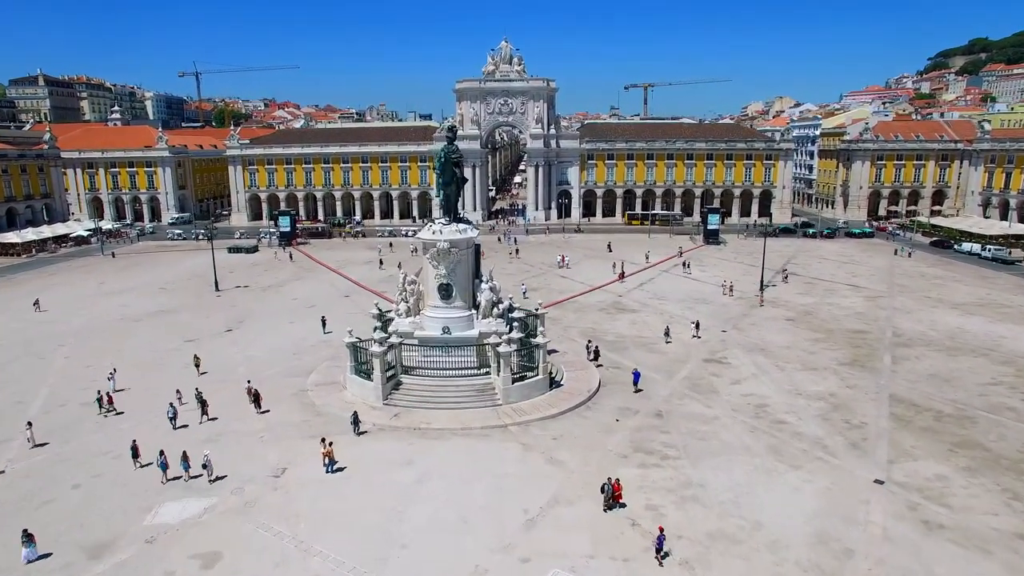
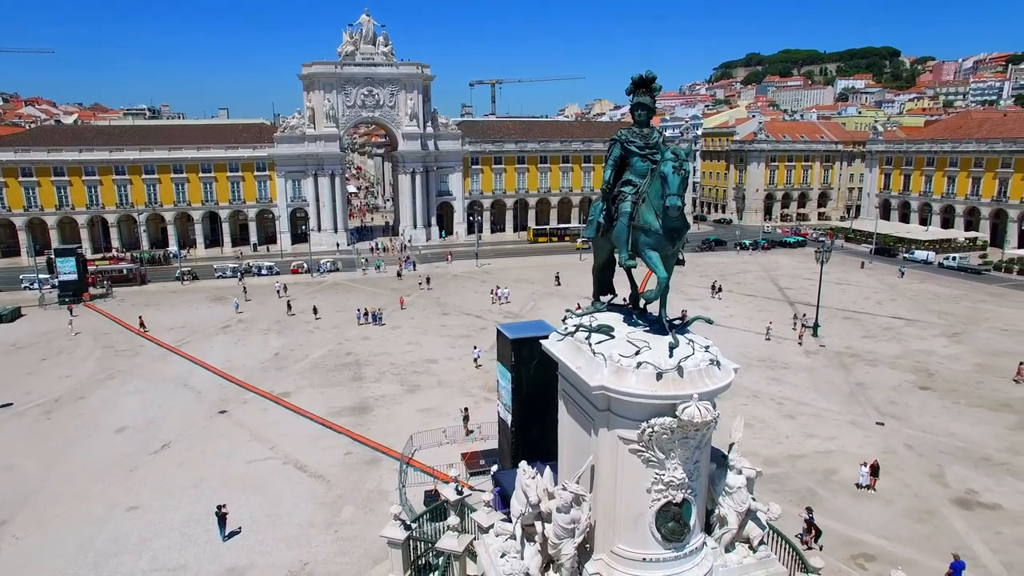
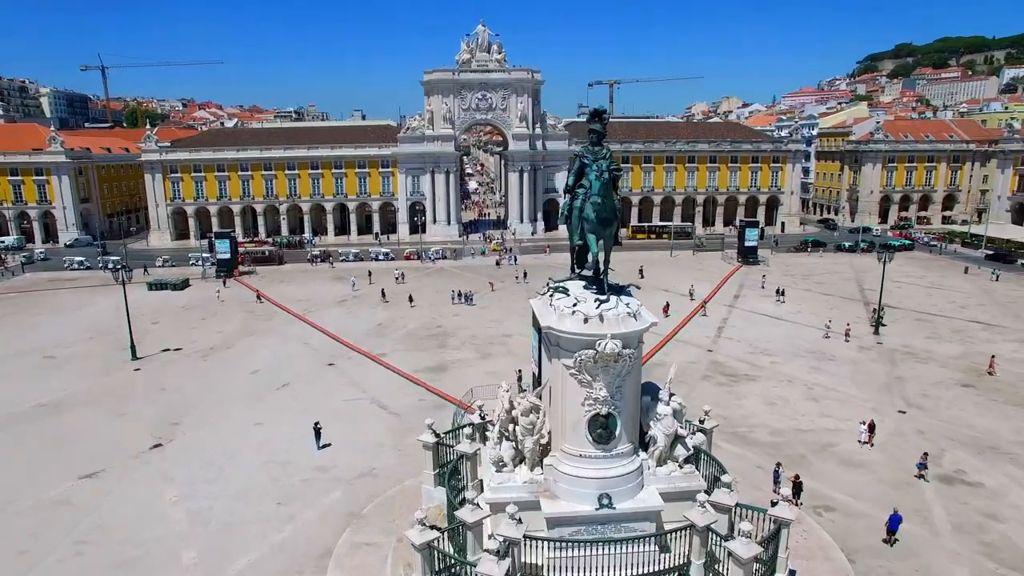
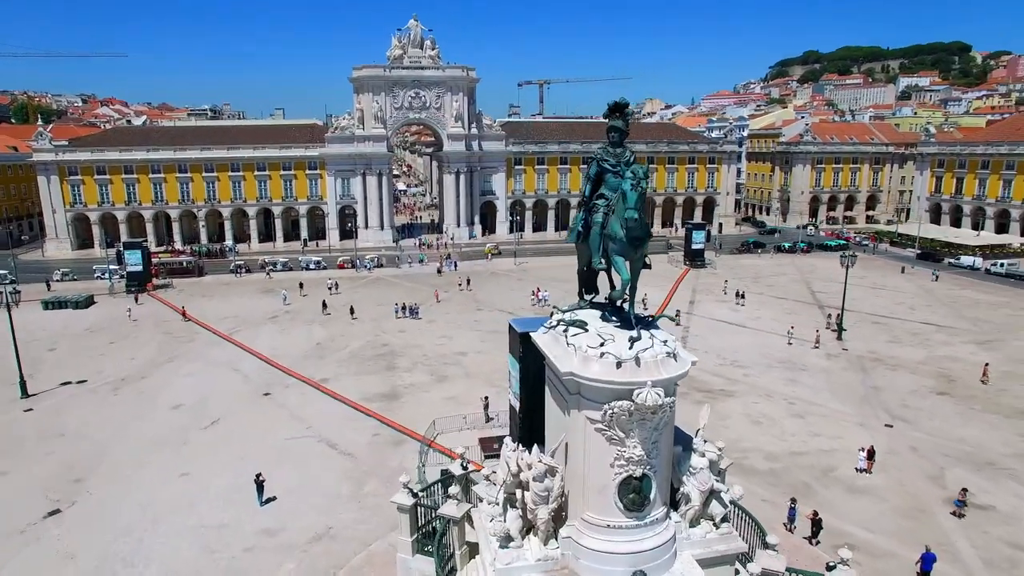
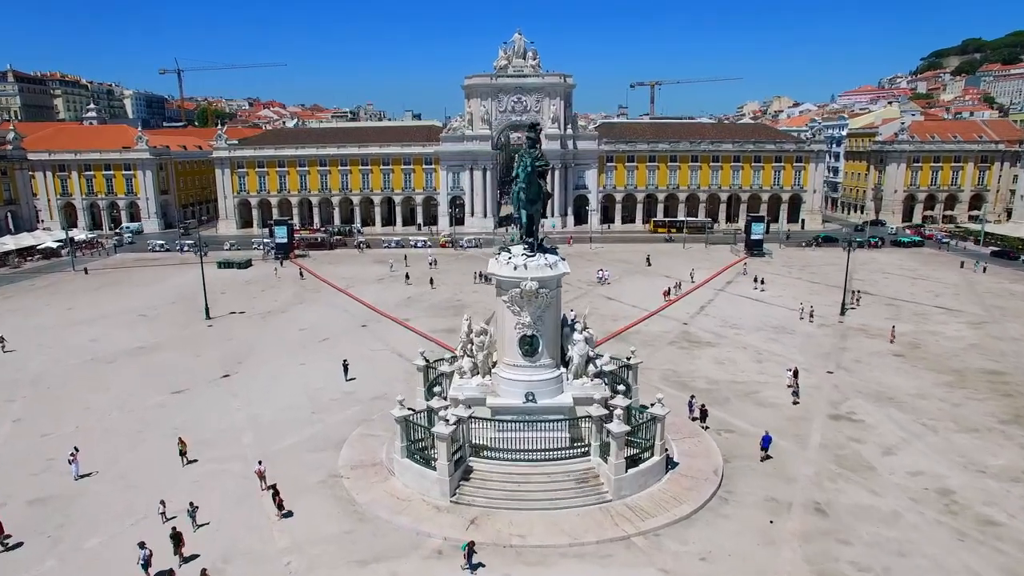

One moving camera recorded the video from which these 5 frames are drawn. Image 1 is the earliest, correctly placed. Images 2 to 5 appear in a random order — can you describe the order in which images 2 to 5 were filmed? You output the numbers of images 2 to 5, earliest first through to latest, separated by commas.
5, 3, 4, 2
